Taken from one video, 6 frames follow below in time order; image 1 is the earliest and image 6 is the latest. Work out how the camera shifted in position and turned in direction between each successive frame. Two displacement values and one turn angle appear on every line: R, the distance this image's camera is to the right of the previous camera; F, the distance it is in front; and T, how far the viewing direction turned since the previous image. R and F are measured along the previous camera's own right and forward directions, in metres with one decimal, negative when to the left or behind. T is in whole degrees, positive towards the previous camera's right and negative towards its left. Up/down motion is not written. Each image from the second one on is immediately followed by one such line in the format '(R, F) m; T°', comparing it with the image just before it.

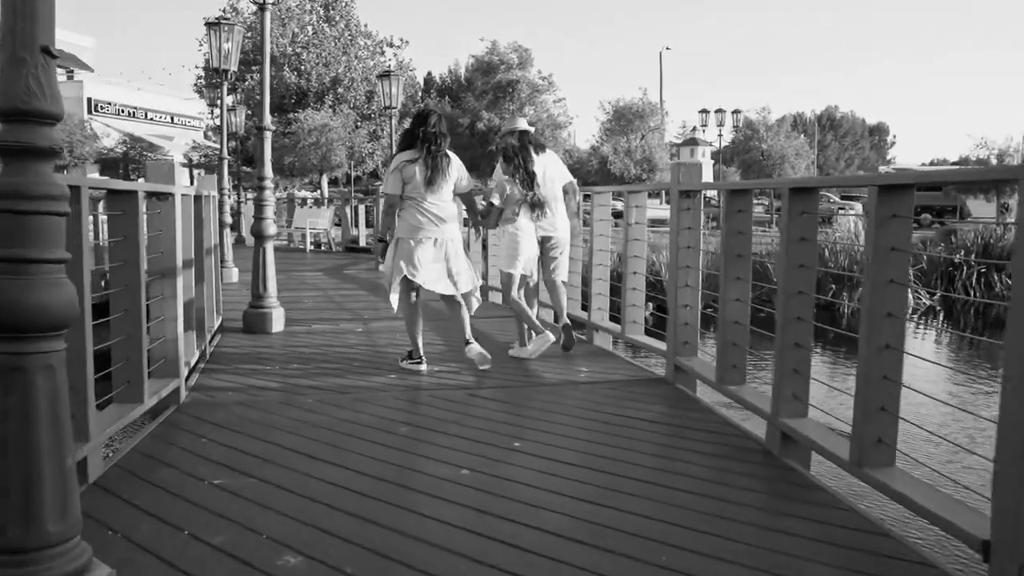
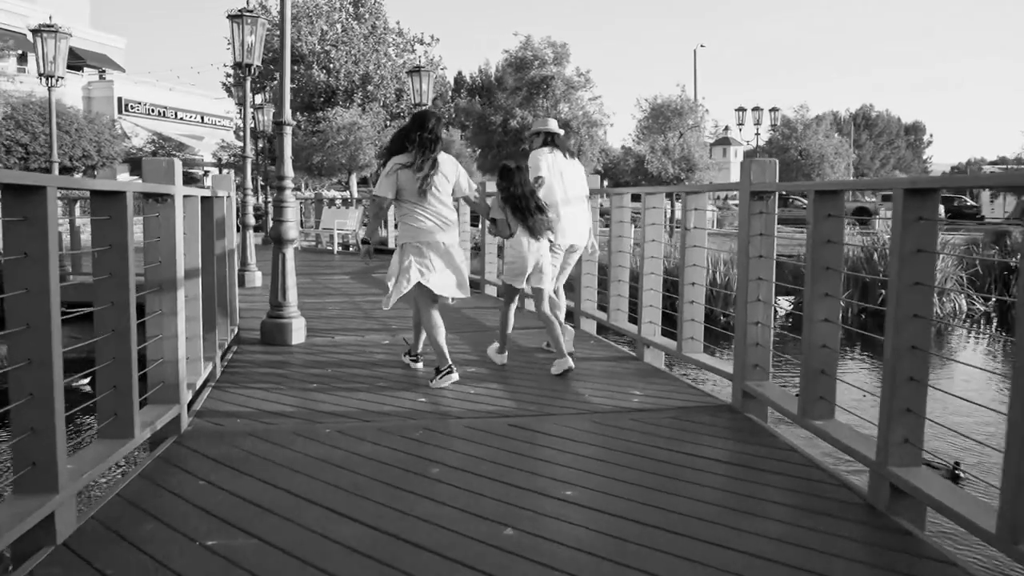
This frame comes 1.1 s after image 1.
(-0.1, +0.7) m; -2°
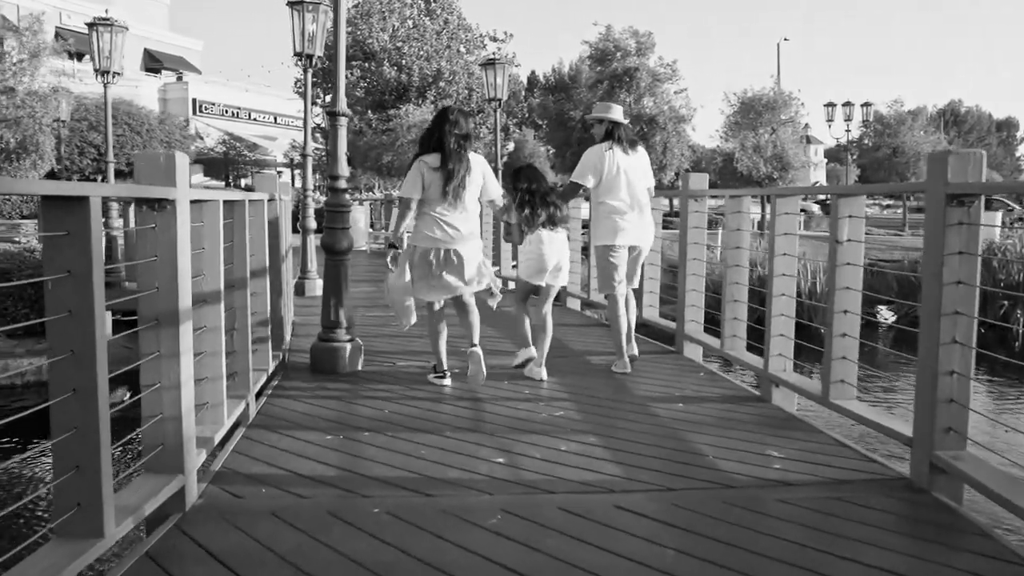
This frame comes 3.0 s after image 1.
(-0.1, +1.1) m; -4°
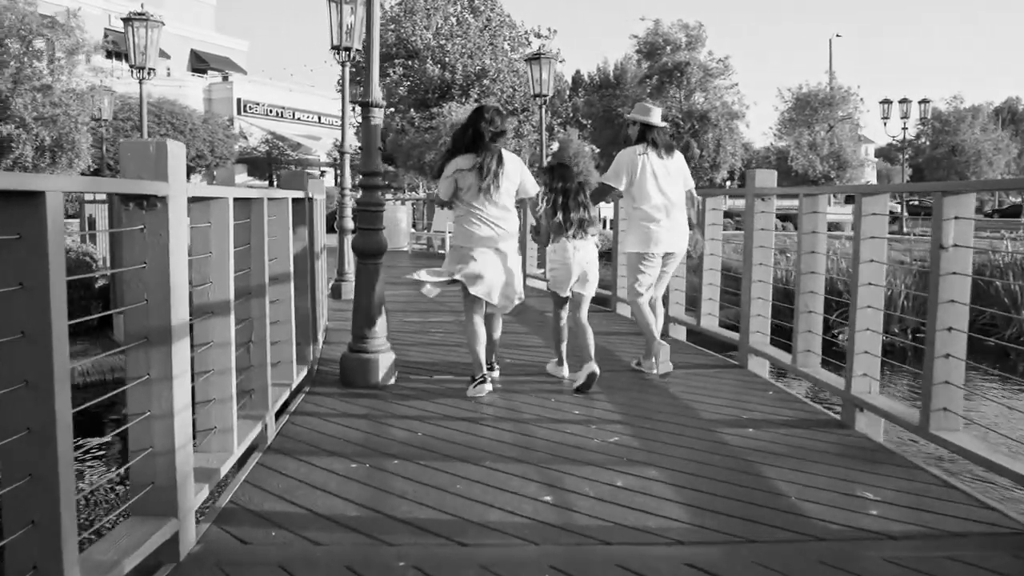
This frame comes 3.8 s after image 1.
(0.0, +0.5) m; -3°
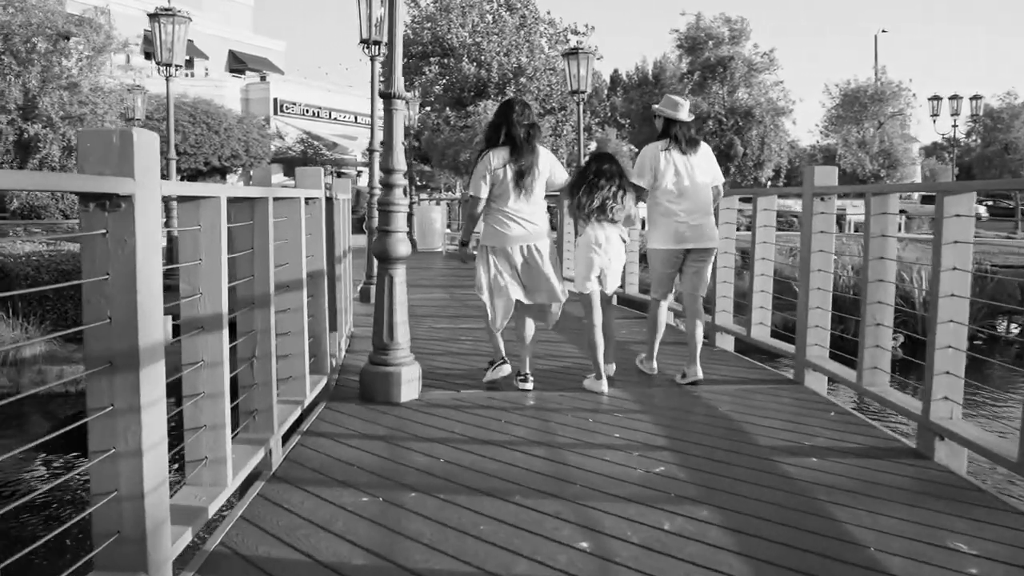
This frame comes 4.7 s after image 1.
(0.0, +0.5) m; -2°
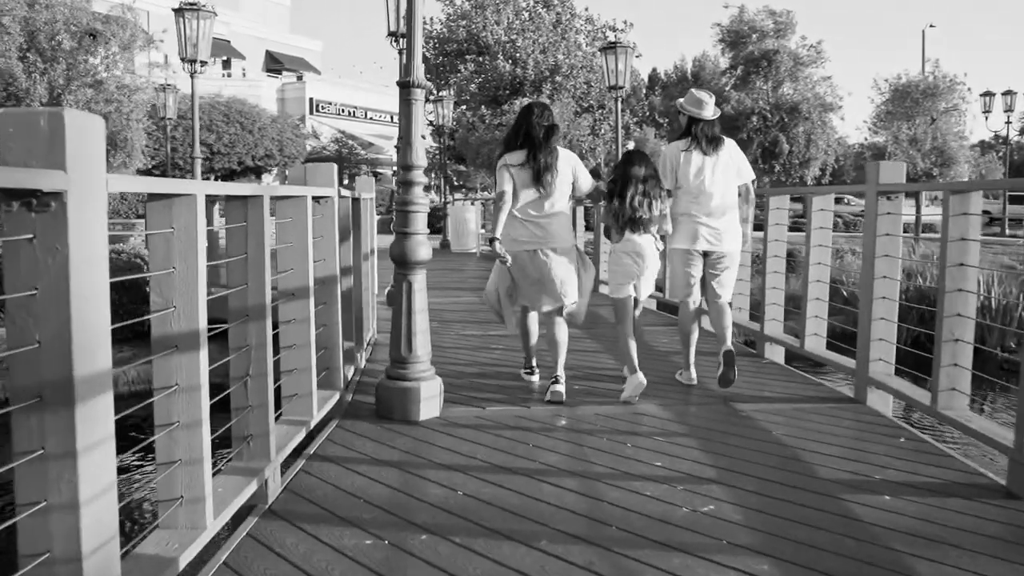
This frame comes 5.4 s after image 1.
(0.0, +0.5) m; -2°
